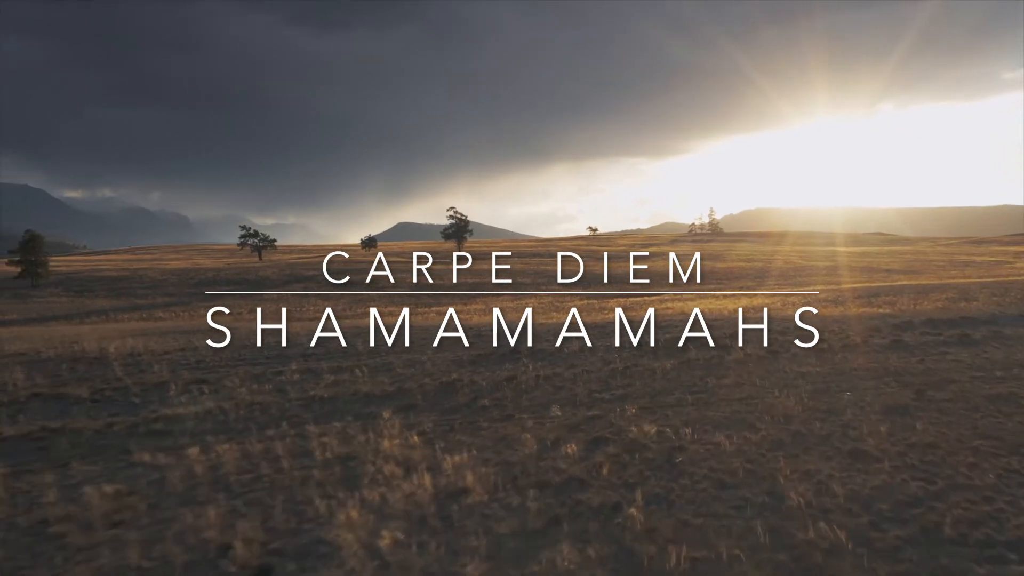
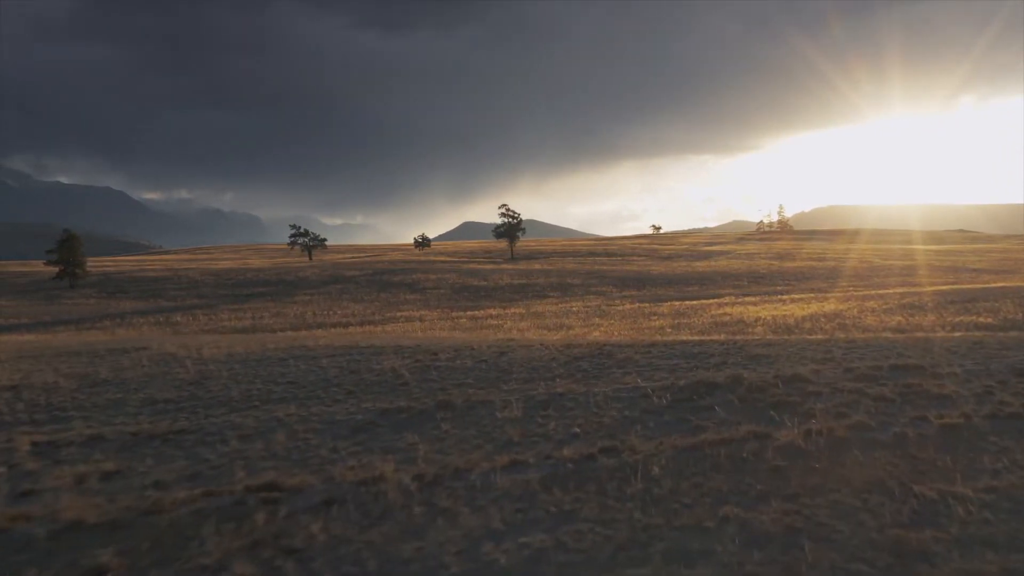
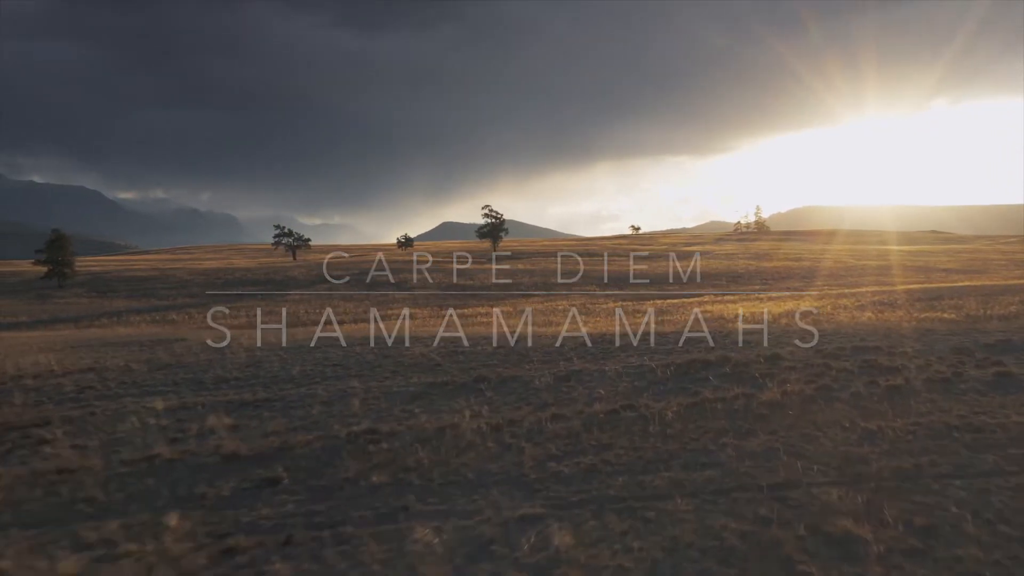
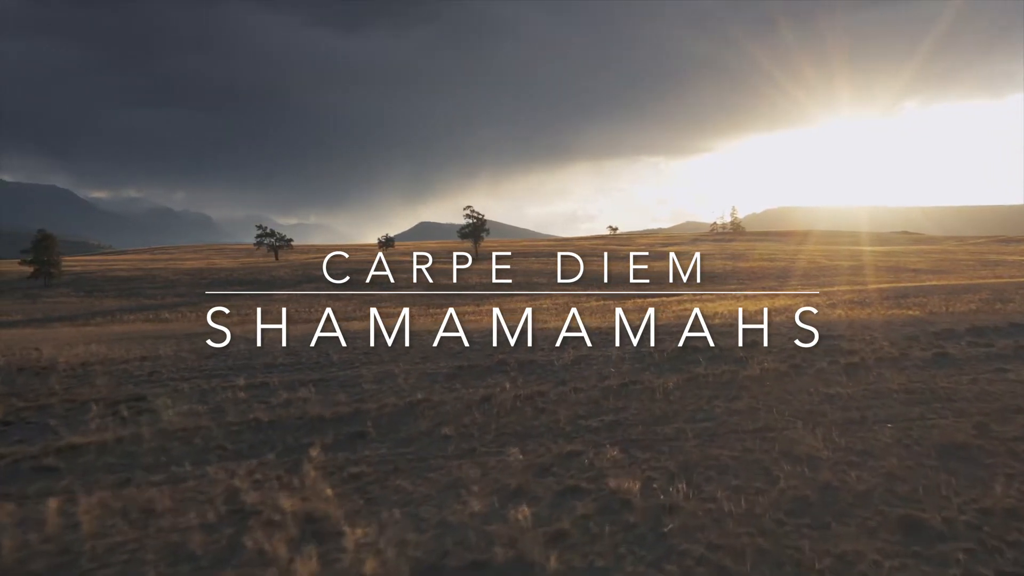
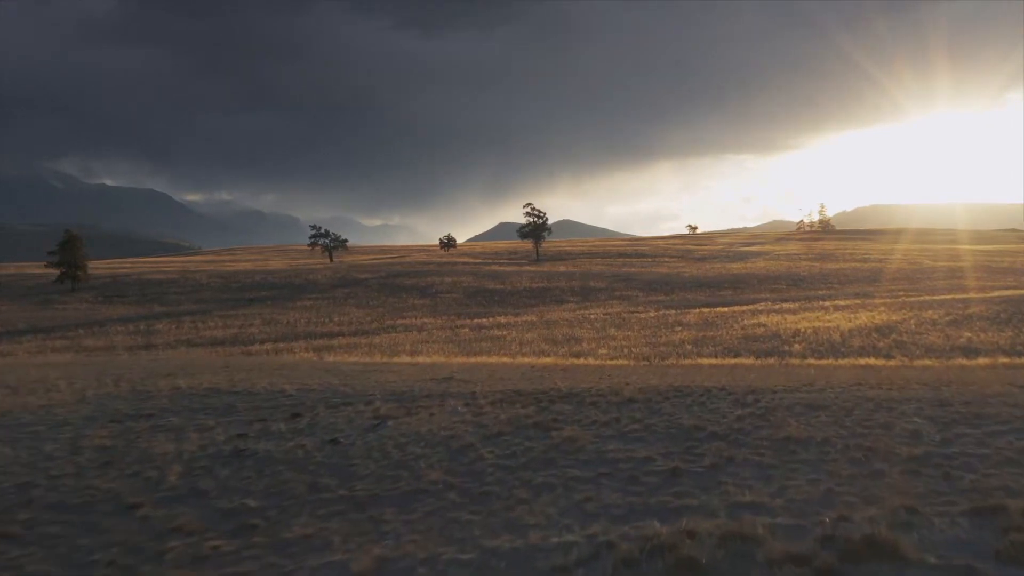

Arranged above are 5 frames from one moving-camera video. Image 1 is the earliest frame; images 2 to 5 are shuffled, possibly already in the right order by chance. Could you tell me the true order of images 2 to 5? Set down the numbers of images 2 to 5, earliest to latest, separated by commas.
4, 3, 2, 5
